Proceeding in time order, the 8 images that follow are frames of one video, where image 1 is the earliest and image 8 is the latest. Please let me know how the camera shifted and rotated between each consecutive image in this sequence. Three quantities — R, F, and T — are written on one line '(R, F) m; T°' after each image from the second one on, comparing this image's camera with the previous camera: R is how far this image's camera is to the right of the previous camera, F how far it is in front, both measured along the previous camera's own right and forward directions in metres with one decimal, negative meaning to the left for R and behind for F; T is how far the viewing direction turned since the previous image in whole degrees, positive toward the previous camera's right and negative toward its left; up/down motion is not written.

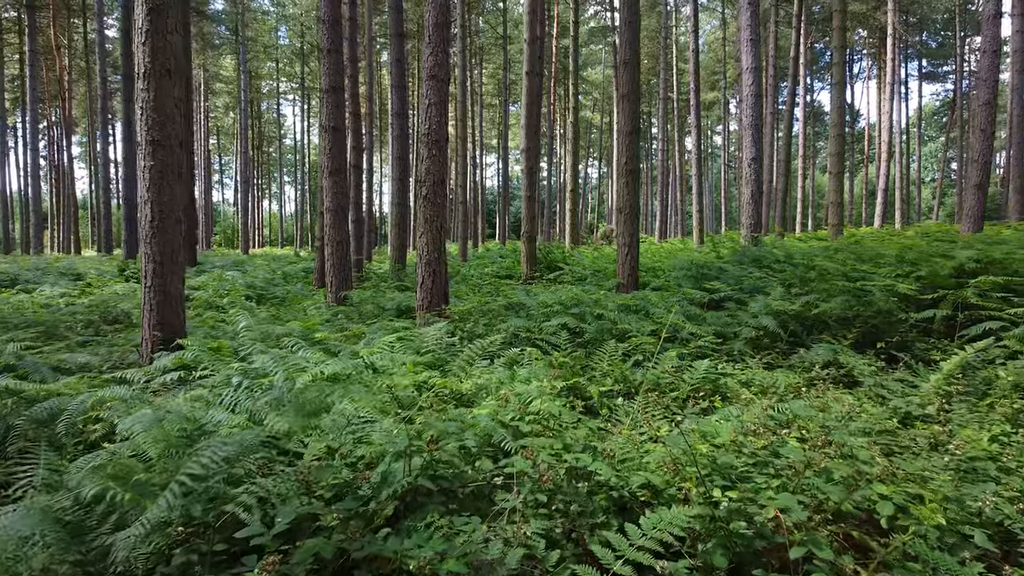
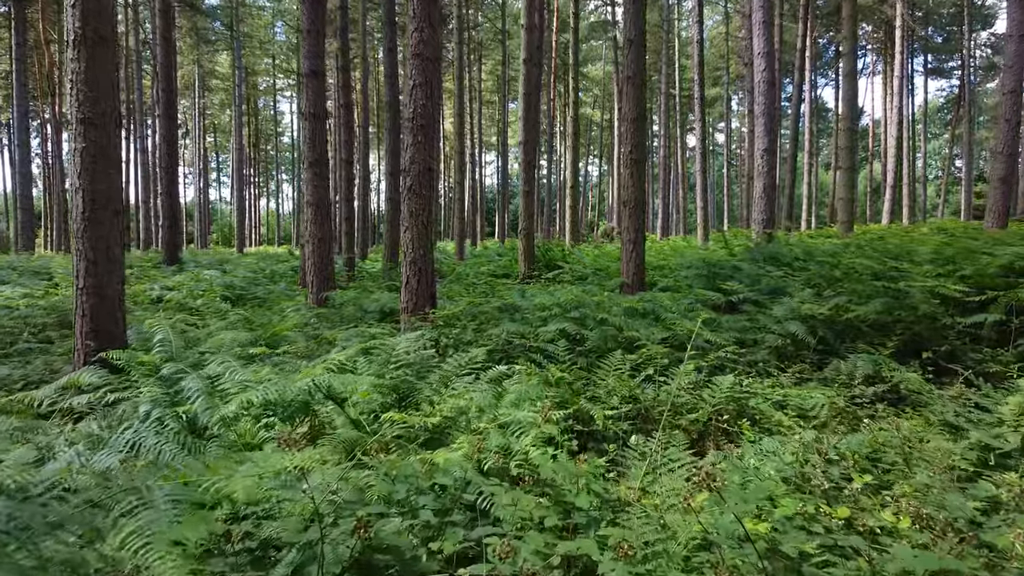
(+0.1, +0.9) m; 0°
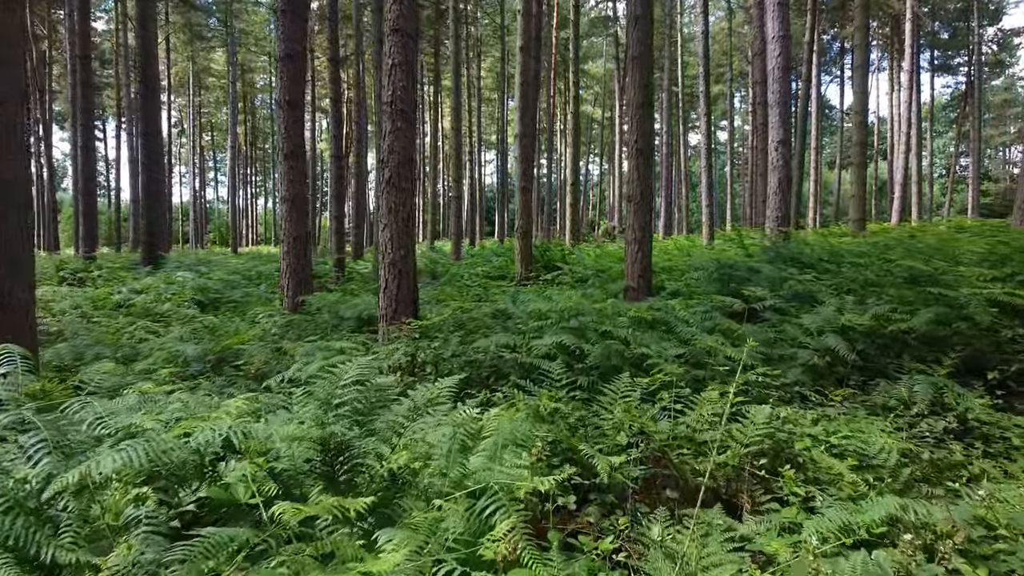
(+0.1, +1.0) m; 0°
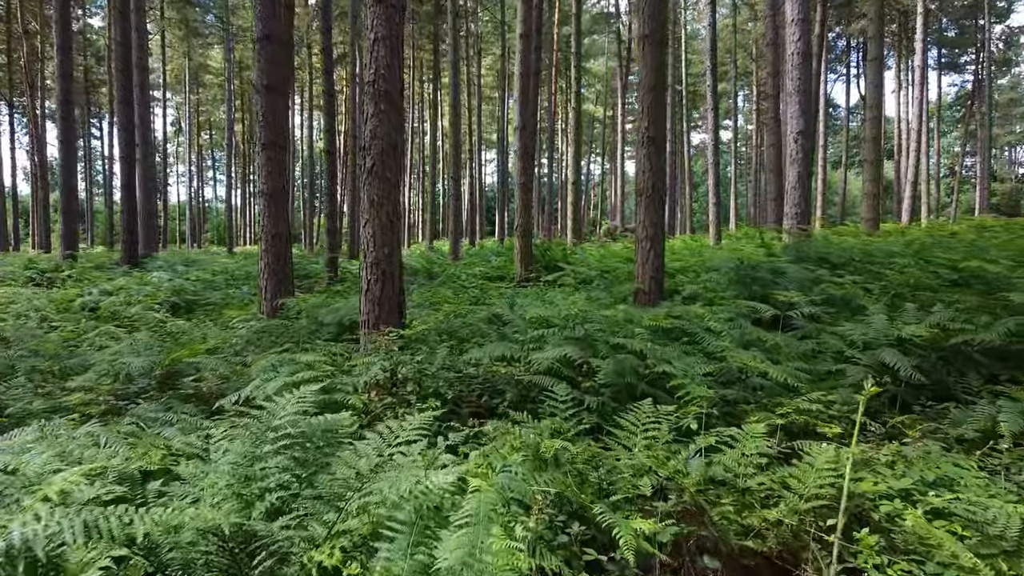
(0.0, +0.9) m; 0°
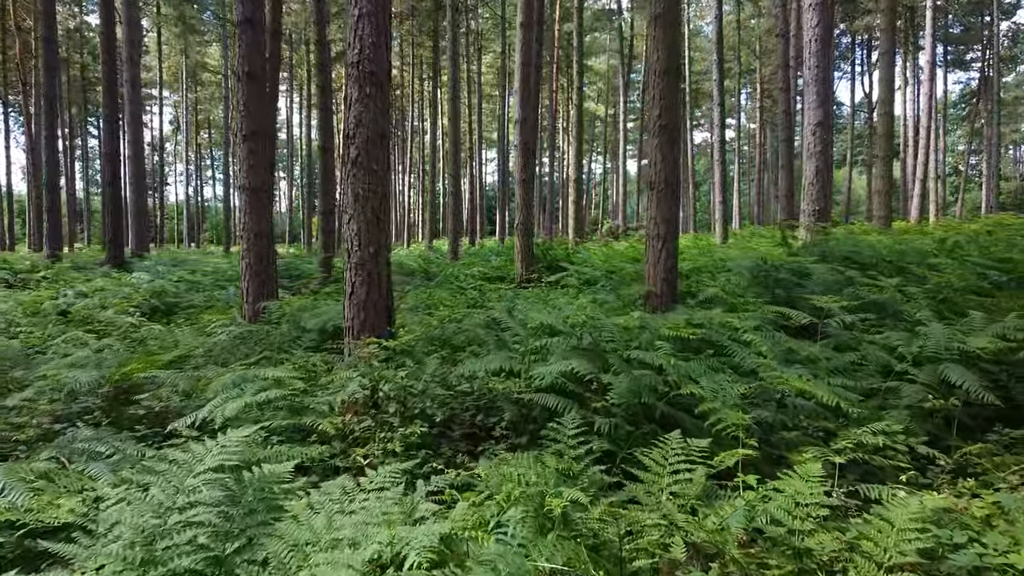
(0.0, +0.7) m; 0°
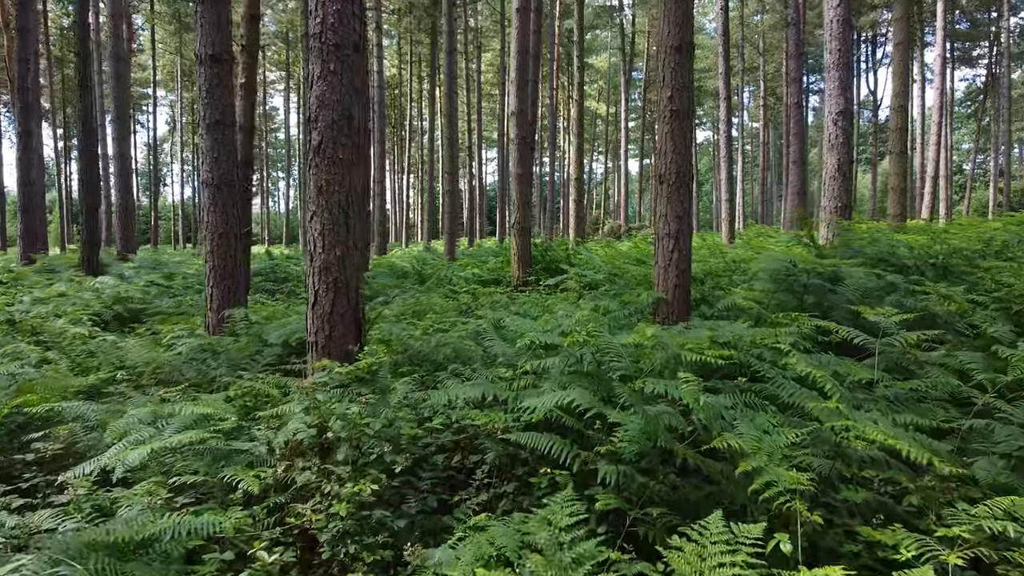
(+0.1, +0.9) m; 0°
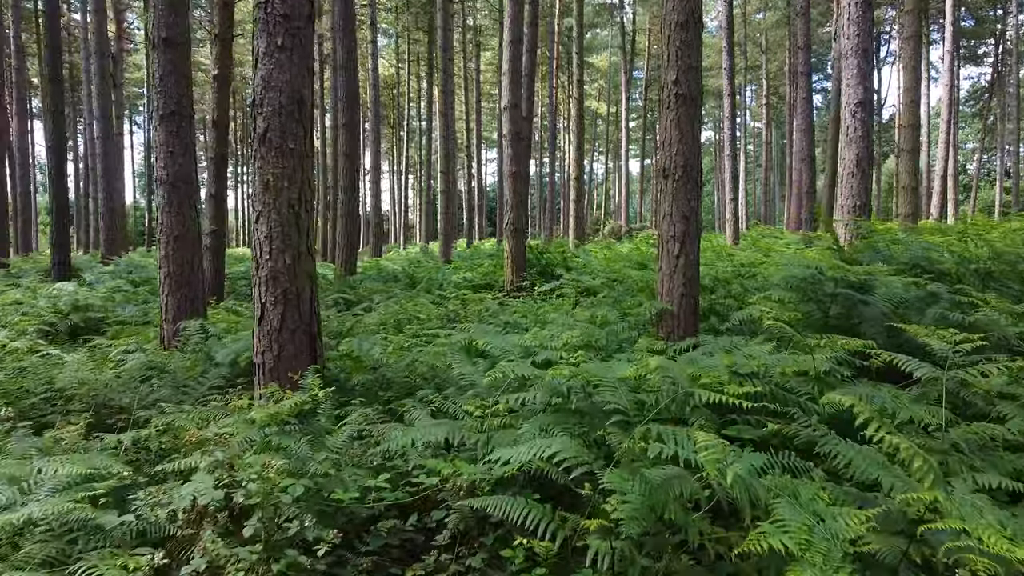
(+0.1, +0.8) m; 0°
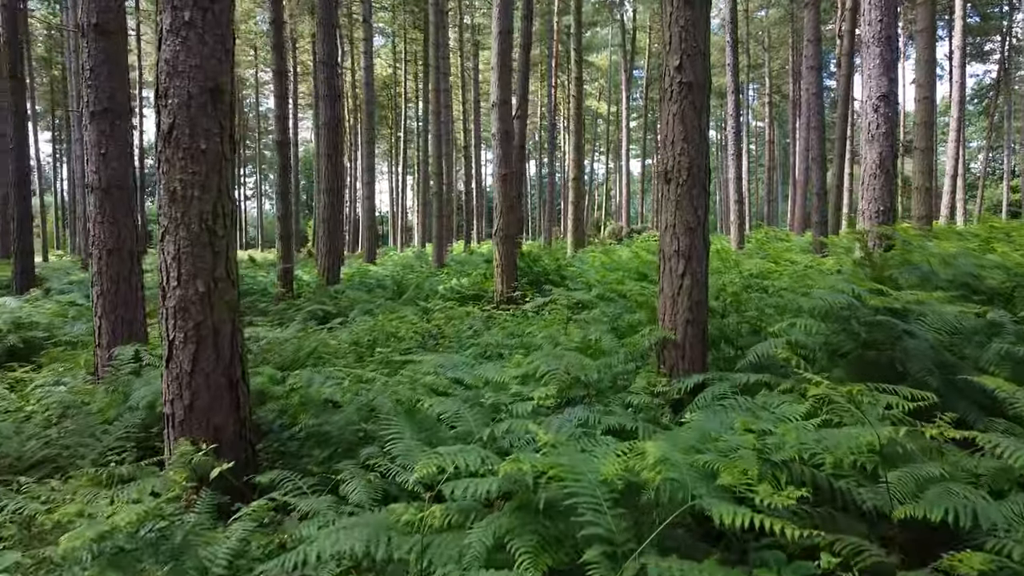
(+0.1, +0.9) m; 0°
